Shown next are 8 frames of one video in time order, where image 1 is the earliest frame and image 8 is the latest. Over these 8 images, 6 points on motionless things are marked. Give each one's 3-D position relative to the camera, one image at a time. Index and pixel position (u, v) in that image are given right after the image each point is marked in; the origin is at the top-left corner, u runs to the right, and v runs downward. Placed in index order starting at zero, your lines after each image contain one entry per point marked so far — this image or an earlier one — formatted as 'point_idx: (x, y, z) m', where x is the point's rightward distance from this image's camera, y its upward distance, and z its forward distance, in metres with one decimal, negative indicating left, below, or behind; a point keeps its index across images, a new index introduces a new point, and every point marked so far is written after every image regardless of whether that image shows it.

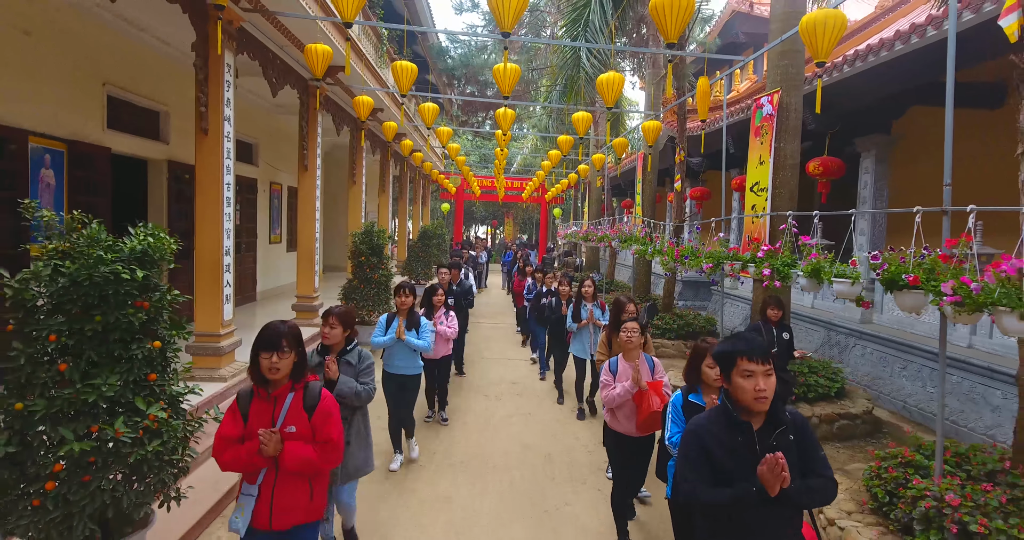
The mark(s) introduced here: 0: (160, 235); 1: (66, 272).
0: (-1.0, +0.1, +2.3) m
1: (-1.2, 0.0, +2.0) m
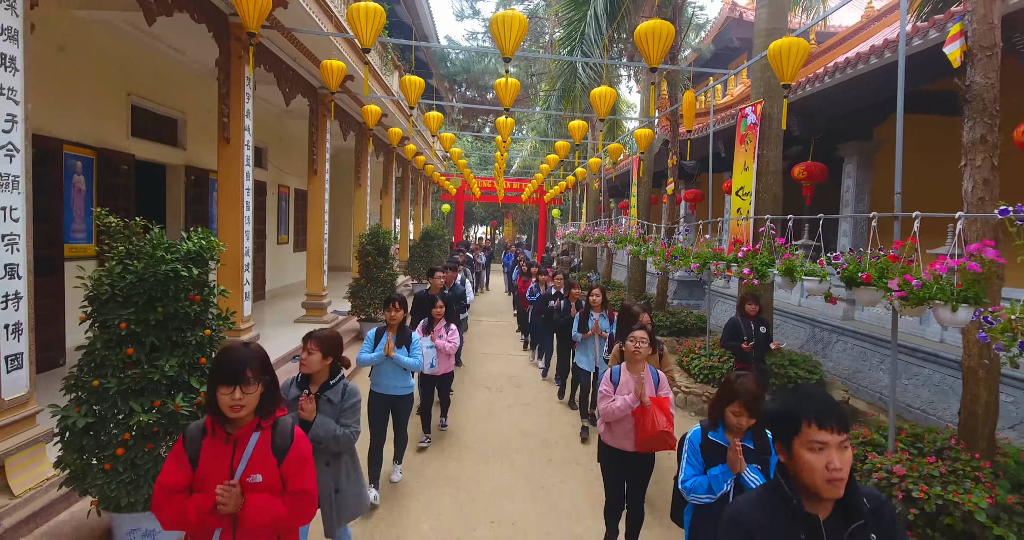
0: (-1.0, +0.1, +2.7) m
1: (-1.1, 0.0, +2.4) m
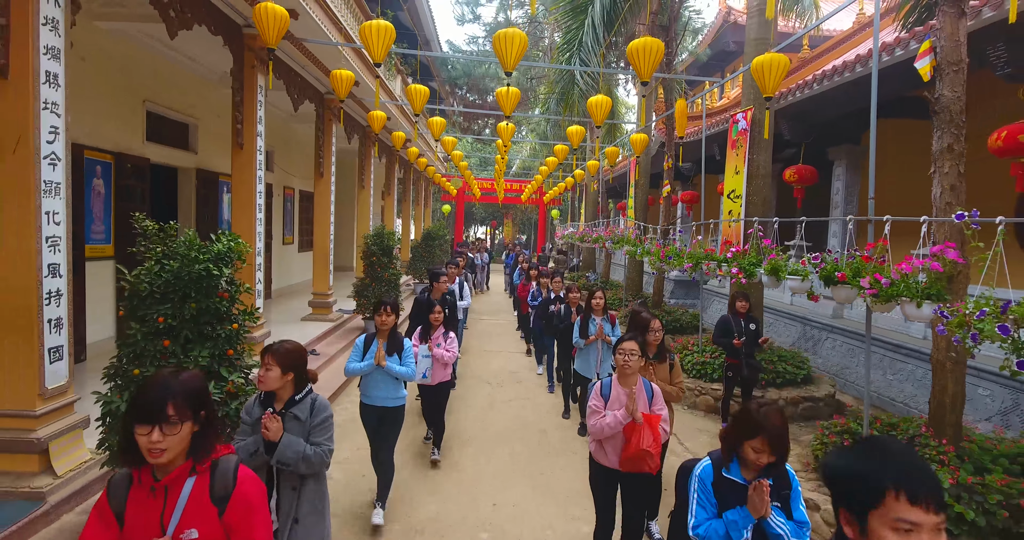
0: (-1.0, +0.1, +2.9) m
1: (-1.1, 0.0, +2.6) m
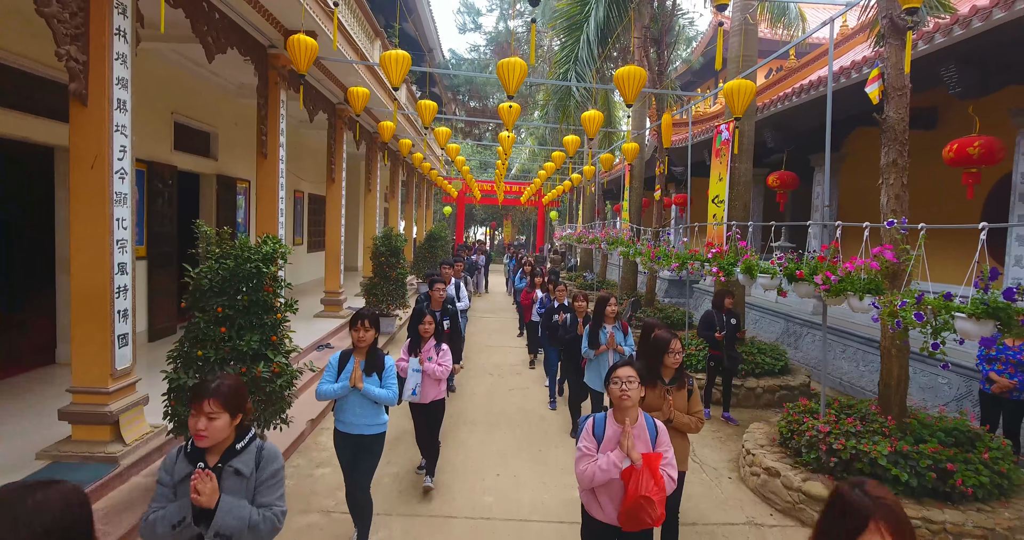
0: (-1.0, +0.1, +3.4) m
1: (-1.1, 0.0, +3.1) m
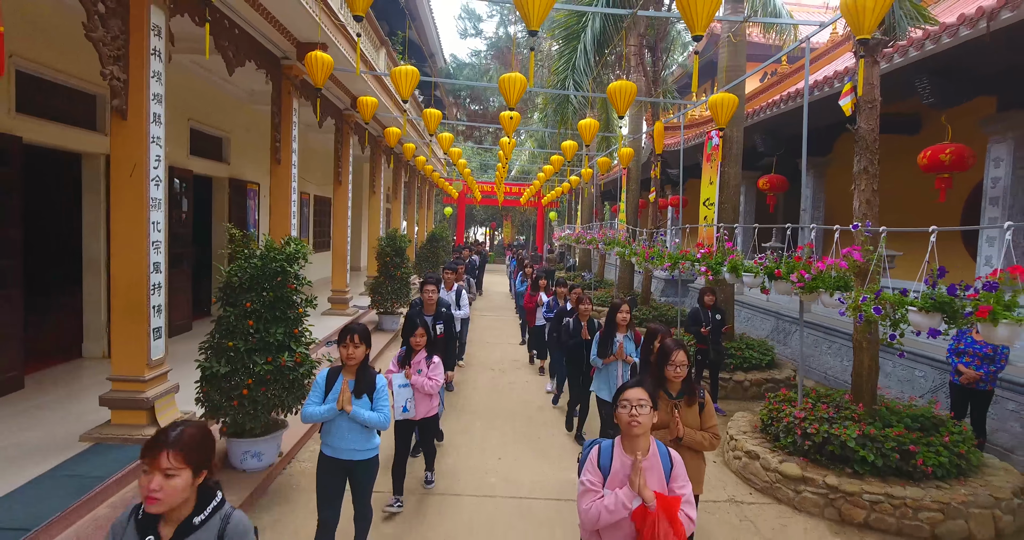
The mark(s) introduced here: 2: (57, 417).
0: (-1.0, +0.1, +3.7) m
1: (-1.1, 0.0, +3.4) m
2: (-2.4, -0.8, +4.1) m
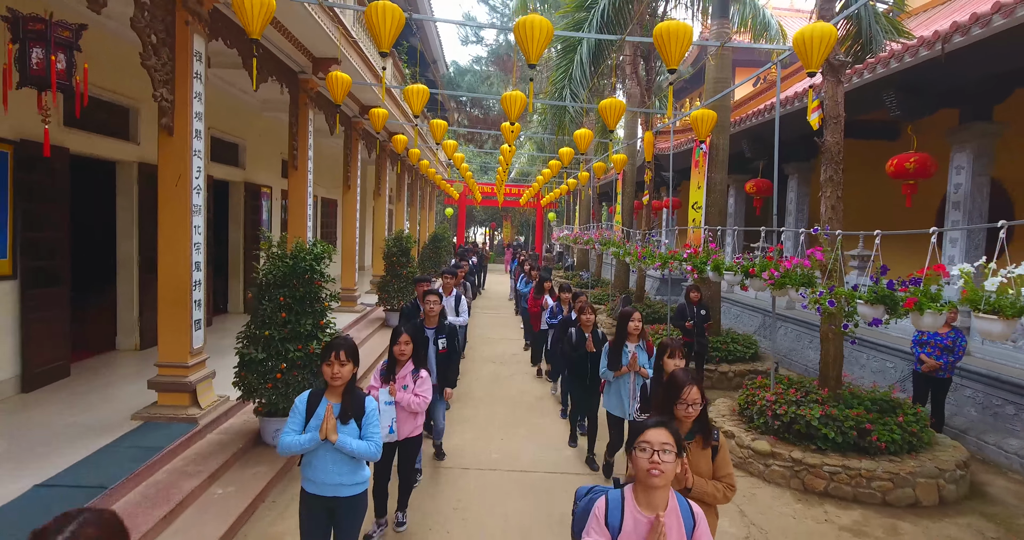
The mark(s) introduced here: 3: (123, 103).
0: (-1.0, +0.1, +4.2) m
1: (-1.1, 0.0, +3.9) m
2: (-2.4, -0.8, +4.5) m
3: (-2.8, +1.2, +5.5) m
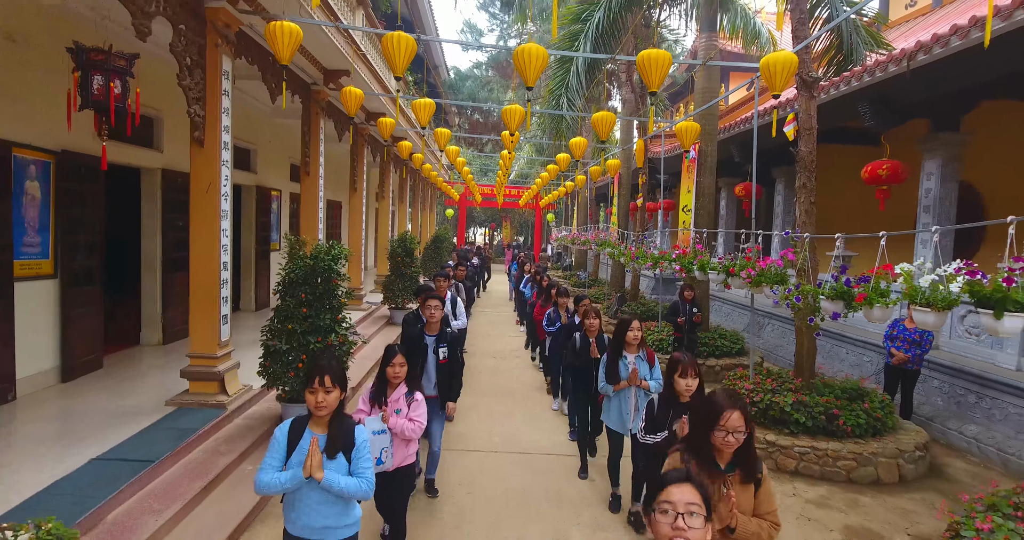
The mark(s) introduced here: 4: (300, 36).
0: (-1.0, +0.1, +4.6) m
1: (-1.1, 0.0, +4.3) m
2: (-2.4, -0.8, +4.9) m
3: (-2.8, +1.2, +5.9) m
4: (-1.0, +1.1, +3.6) m
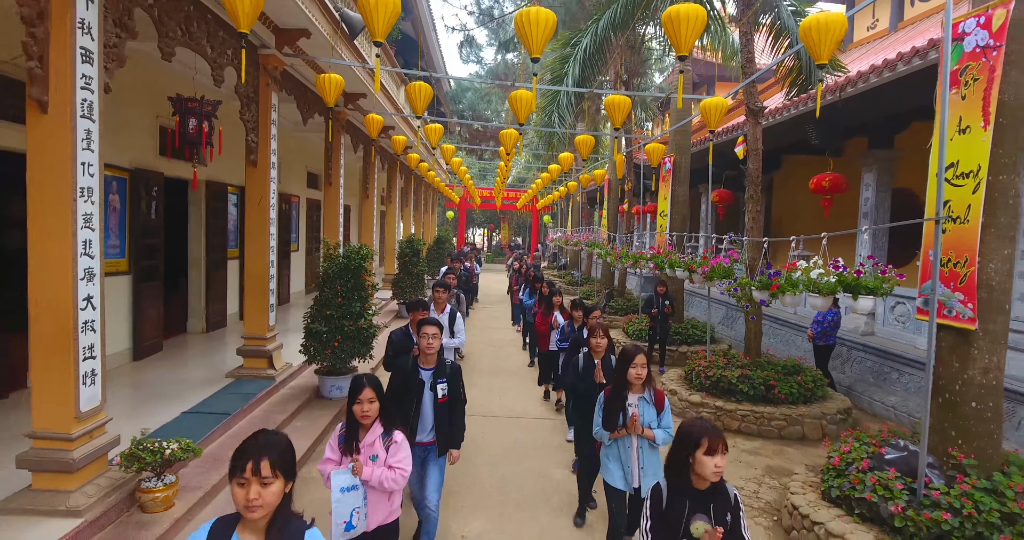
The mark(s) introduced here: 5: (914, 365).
0: (-1.0, +0.1, +5.6) m
1: (-1.2, 0.0, +5.3) m
2: (-2.4, -0.7, +5.9) m
3: (-2.8, +1.2, +6.9) m
4: (-1.0, +1.1, +4.6) m
5: (+3.0, -0.7, +5.8) m
